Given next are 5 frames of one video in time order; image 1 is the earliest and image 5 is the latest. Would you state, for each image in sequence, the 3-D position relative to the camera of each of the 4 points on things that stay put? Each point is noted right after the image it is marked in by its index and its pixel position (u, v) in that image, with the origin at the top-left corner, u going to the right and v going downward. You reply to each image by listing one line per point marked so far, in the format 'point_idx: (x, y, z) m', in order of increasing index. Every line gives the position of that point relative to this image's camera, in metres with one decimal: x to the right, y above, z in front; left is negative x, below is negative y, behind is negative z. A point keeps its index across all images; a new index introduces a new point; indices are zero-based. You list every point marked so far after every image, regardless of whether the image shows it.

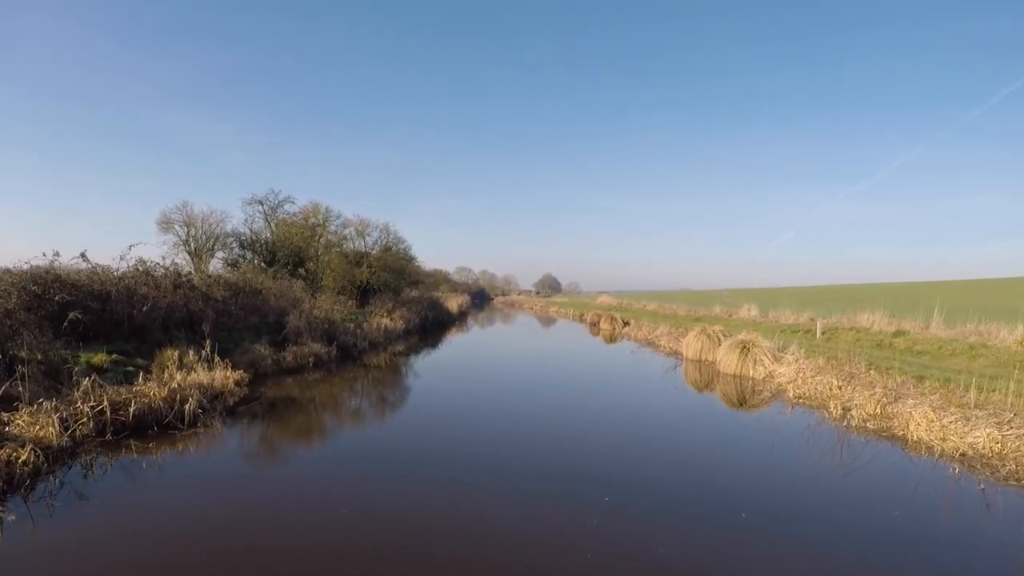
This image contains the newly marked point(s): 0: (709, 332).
0: (+6.8, -1.5, +17.2) m
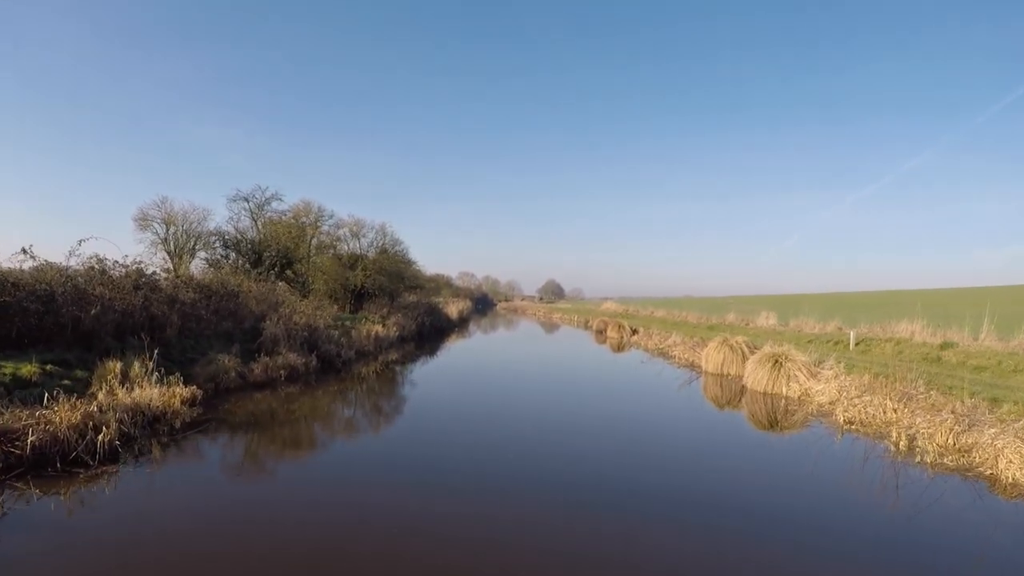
0: (+6.8, -1.7, +15.5) m
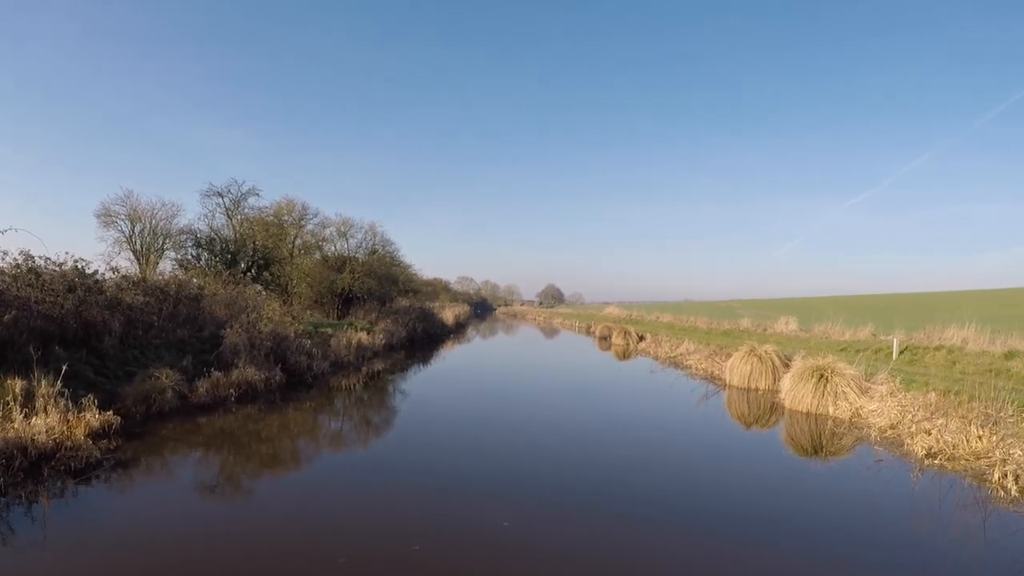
0: (+6.7, -1.8, +13.7) m
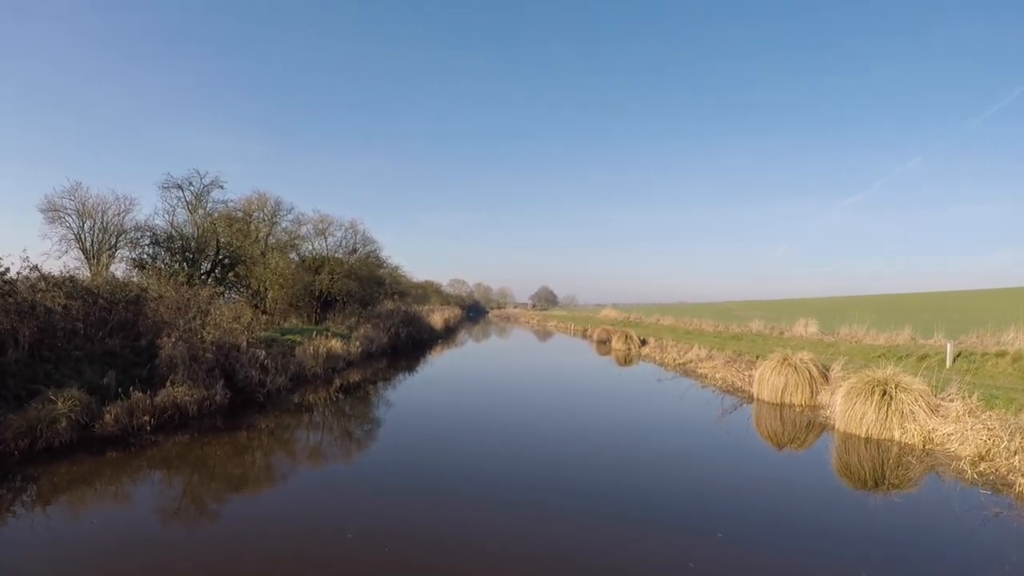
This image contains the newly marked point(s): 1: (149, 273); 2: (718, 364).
0: (+6.6, -1.7, +11.8) m
1: (-11.9, +0.6, +16.5) m
2: (+6.5, -2.4, +15.9) m
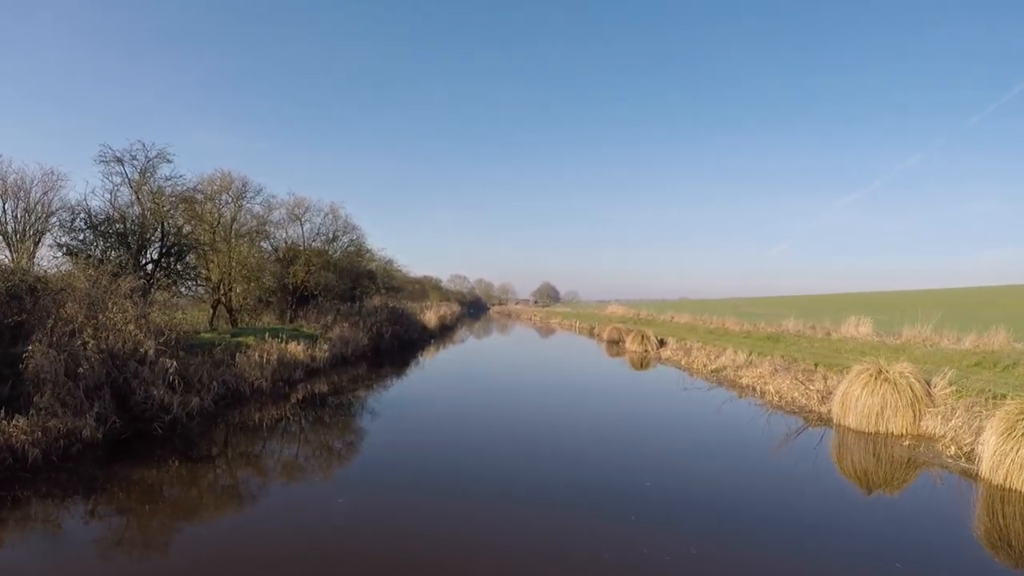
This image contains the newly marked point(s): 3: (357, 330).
0: (+6.6, -1.5, +8.9) m
1: (-11.9, +0.8, +13.7) m
2: (+6.5, -2.2, +13.0) m
3: (-5.7, -1.6, +18.6) m
